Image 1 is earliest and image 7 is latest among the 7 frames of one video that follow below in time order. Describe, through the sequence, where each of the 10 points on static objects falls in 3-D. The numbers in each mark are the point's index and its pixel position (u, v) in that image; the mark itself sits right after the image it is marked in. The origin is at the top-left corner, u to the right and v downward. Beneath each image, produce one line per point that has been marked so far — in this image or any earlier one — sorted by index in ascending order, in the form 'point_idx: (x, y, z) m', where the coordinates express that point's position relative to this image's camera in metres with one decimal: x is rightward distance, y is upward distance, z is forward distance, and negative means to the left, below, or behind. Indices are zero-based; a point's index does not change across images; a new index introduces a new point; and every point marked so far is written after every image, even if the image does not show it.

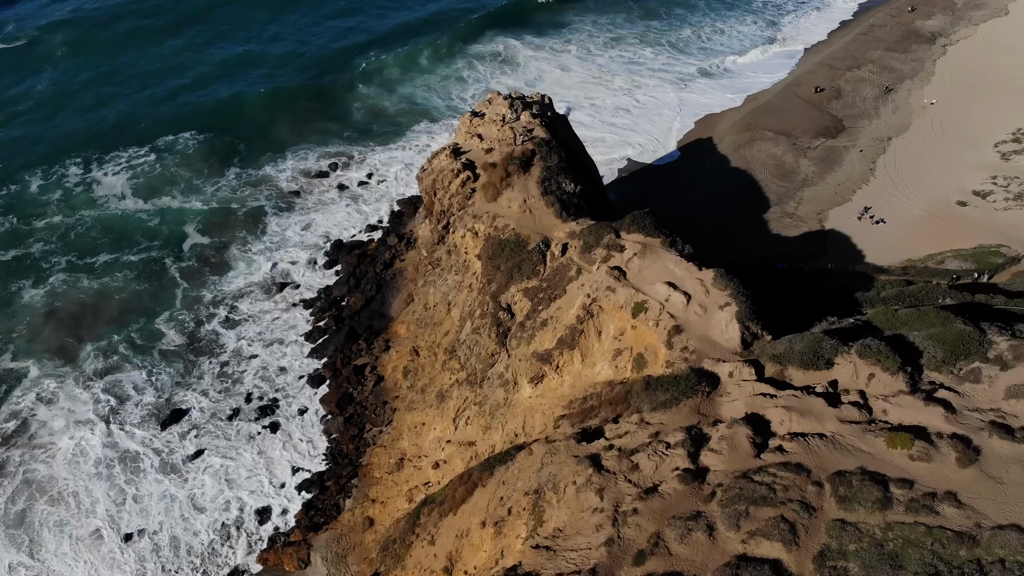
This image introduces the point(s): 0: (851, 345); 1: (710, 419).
0: (+10.8, -2.0, +19.3) m
1: (+5.8, -3.9, +17.7) m
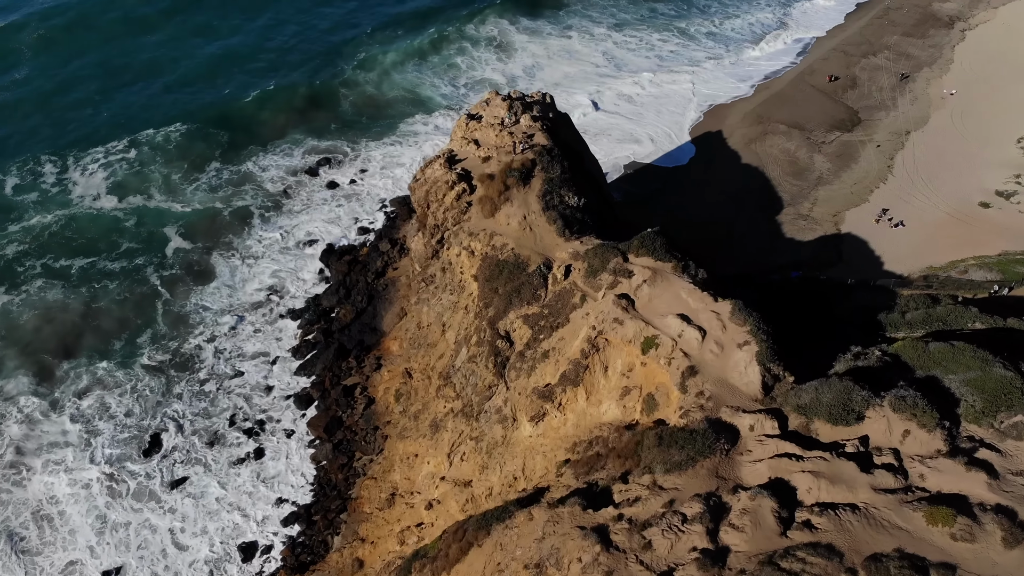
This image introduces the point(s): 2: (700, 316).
0: (+10.8, -3.2, +17.6) m
1: (+5.8, -5.2, +16.0) m
2: (+6.2, -0.9, +20.0) m
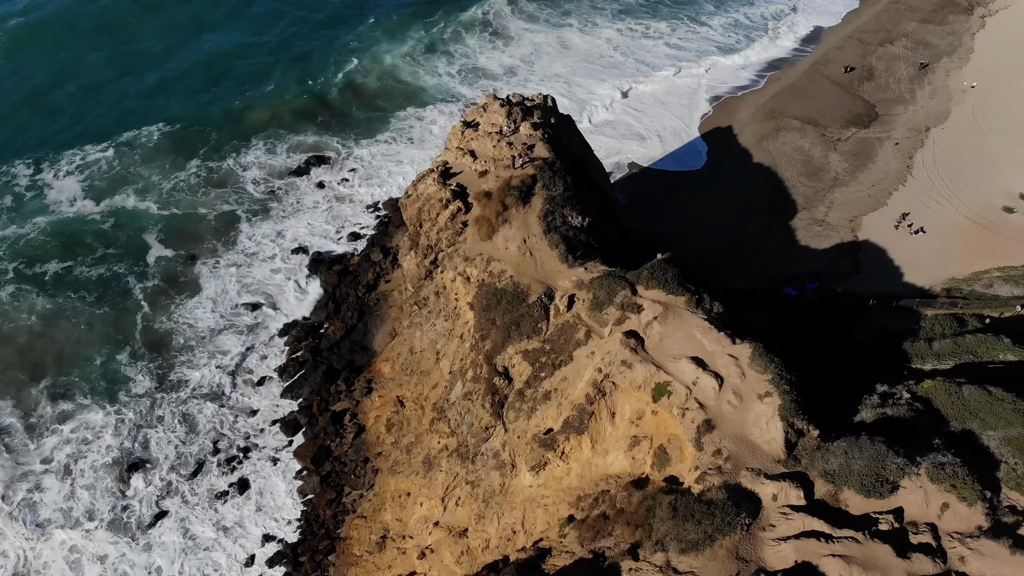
0: (+10.7, -4.5, +15.9) m
1: (+5.7, -6.6, +14.5) m
2: (+6.2, -2.2, +18.3) m
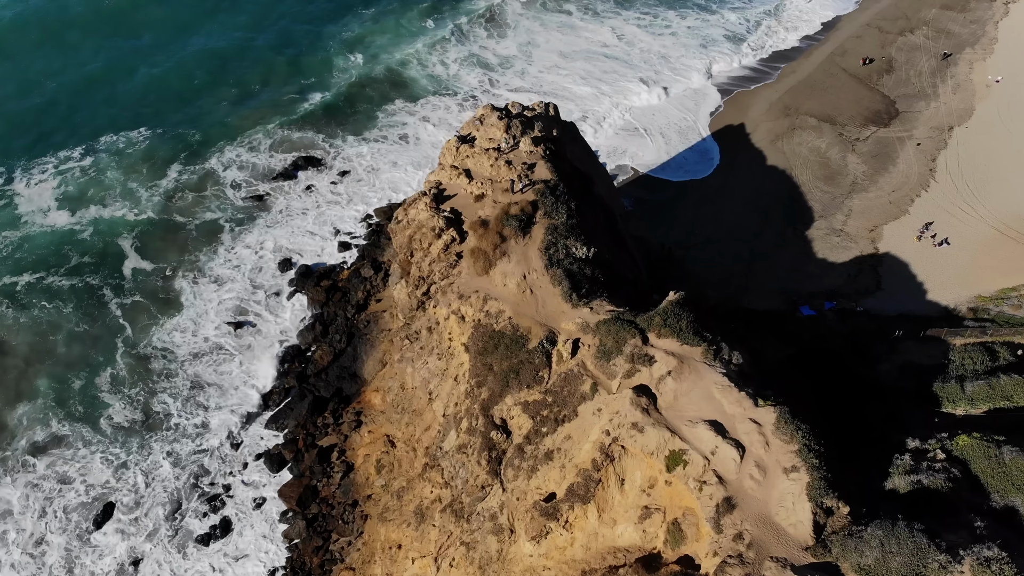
0: (+10.7, -6.2, +14.2) m
1: (+5.7, -8.3, +12.8) m
2: (+6.1, -3.8, +16.5) m
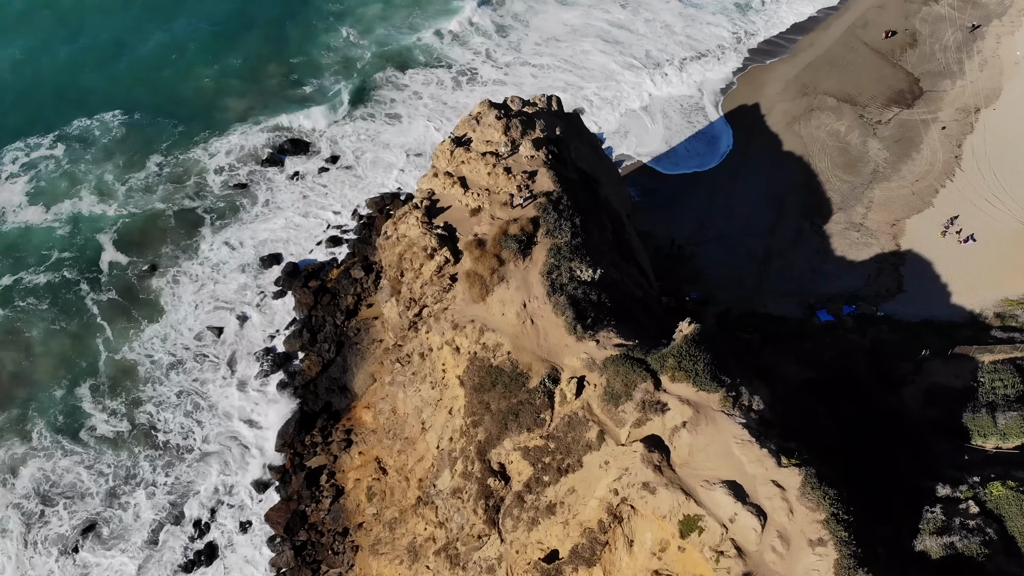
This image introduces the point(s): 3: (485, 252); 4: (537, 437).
0: (+10.6, -7.6, +12.9) m
1: (+5.6, -9.7, +11.6) m
2: (+6.1, -5.0, +15.0) m
3: (-0.9, +1.2, +19.6) m
4: (+0.7, -4.3, +17.7) m
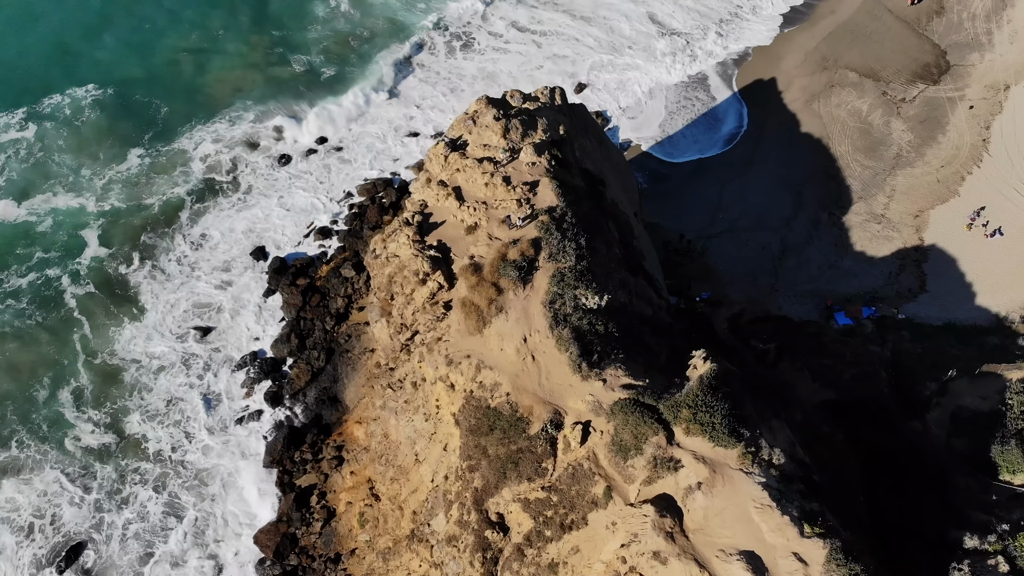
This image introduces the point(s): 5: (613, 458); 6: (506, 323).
0: (+10.6, -9.0, +11.9) m
1: (+5.6, -11.2, +10.8) m
2: (+6.1, -6.2, +13.7) m
3: (-0.9, +0.3, +17.8) m
4: (+0.7, -5.3, +16.4) m
5: (+2.6, -4.4, +15.8) m
6: (-0.1, -1.0, +17.6) m
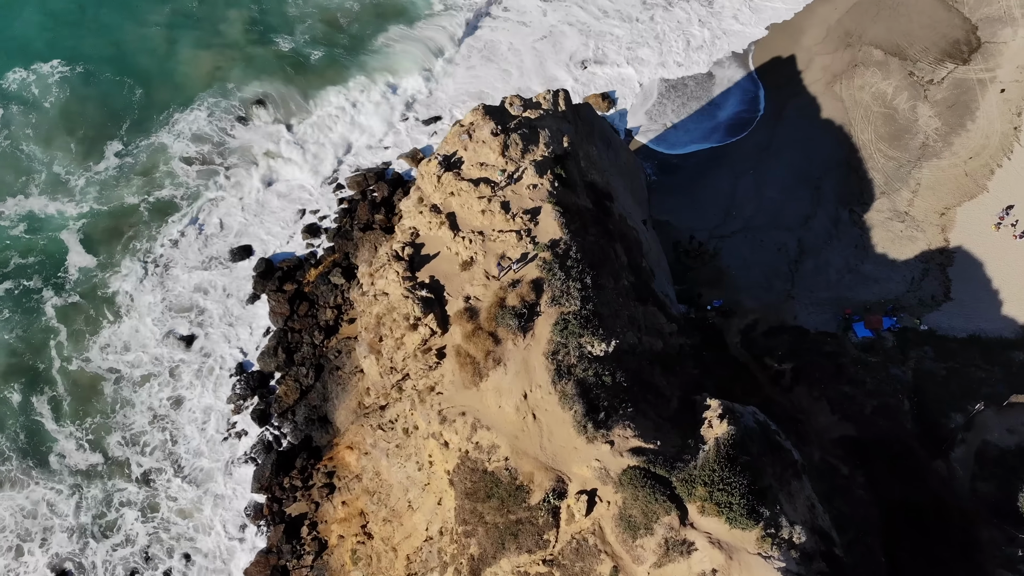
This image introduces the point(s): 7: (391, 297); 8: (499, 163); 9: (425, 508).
0: (+10.6, -10.8, +11.1) m
1: (+5.6, -13.1, +10.2) m
2: (+6.1, -7.9, +12.7) m
3: (-0.9, -1.0, +16.2) m
4: (+0.7, -6.8, +15.2) m
5: (+2.6, -5.9, +14.5) m
6: (-0.2, -2.3, +16.1) m
7: (-3.6, -0.1, +17.7) m
8: (-0.4, +3.6, +18.0) m
9: (-2.5, -6.5, +17.8) m
